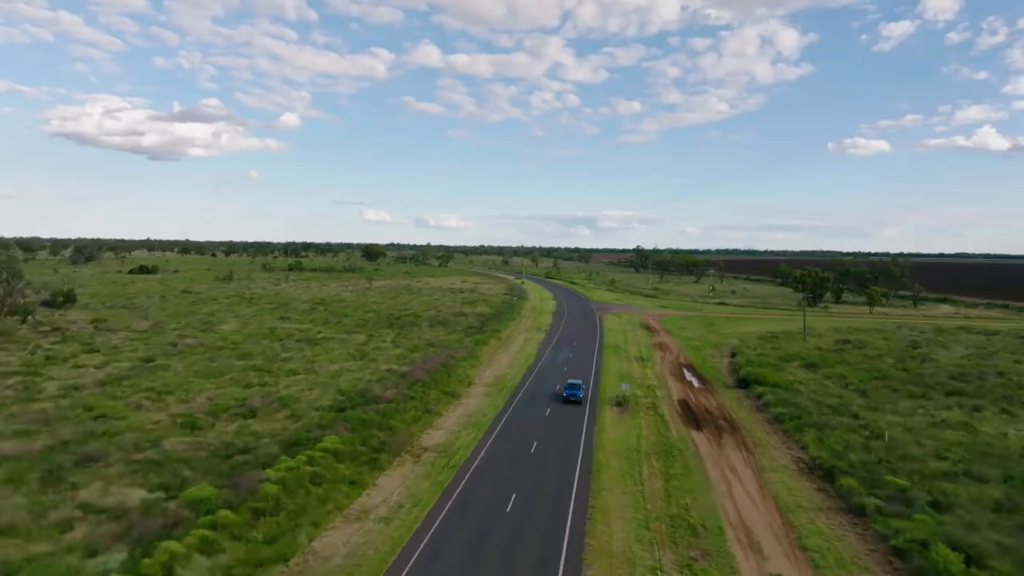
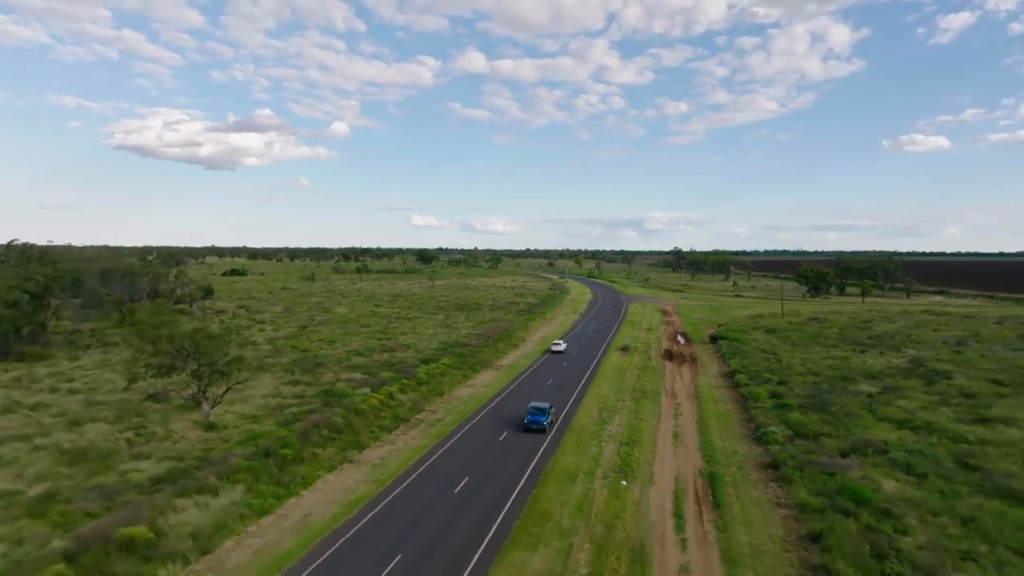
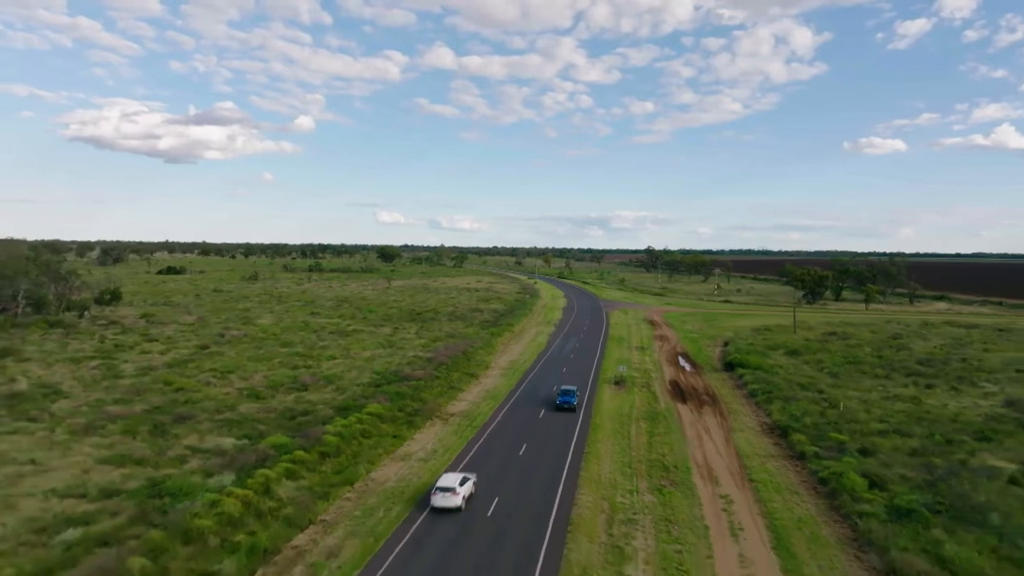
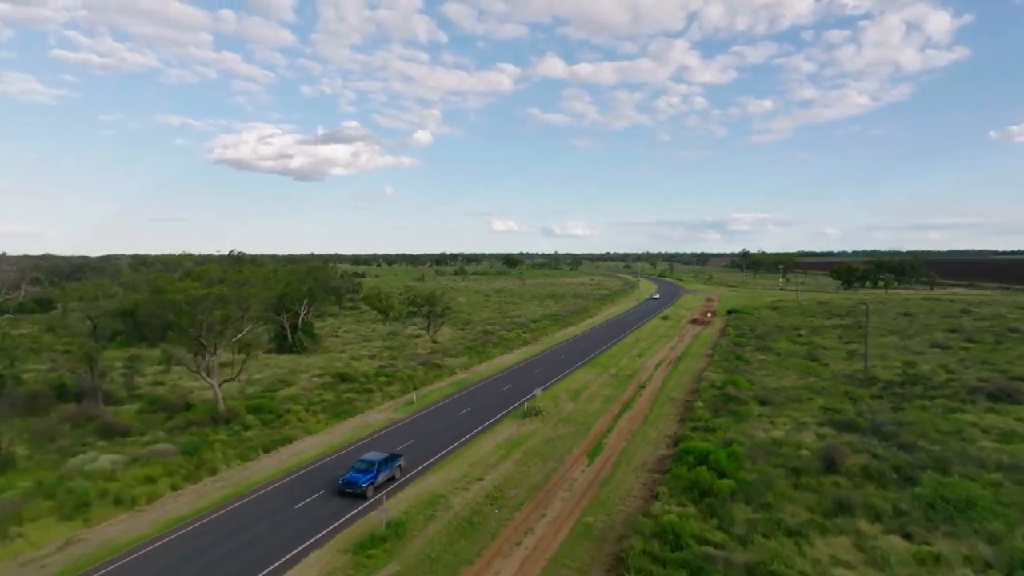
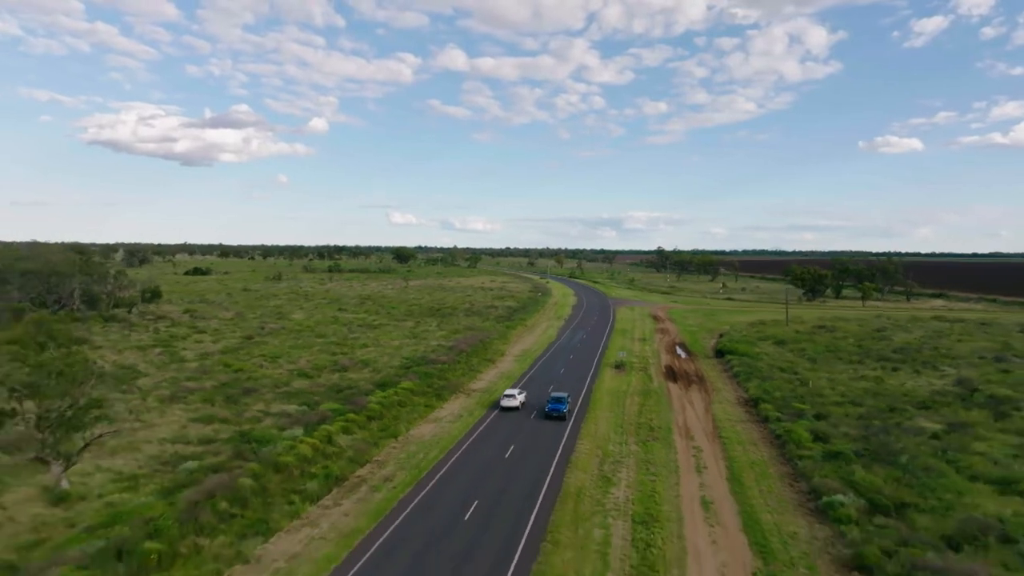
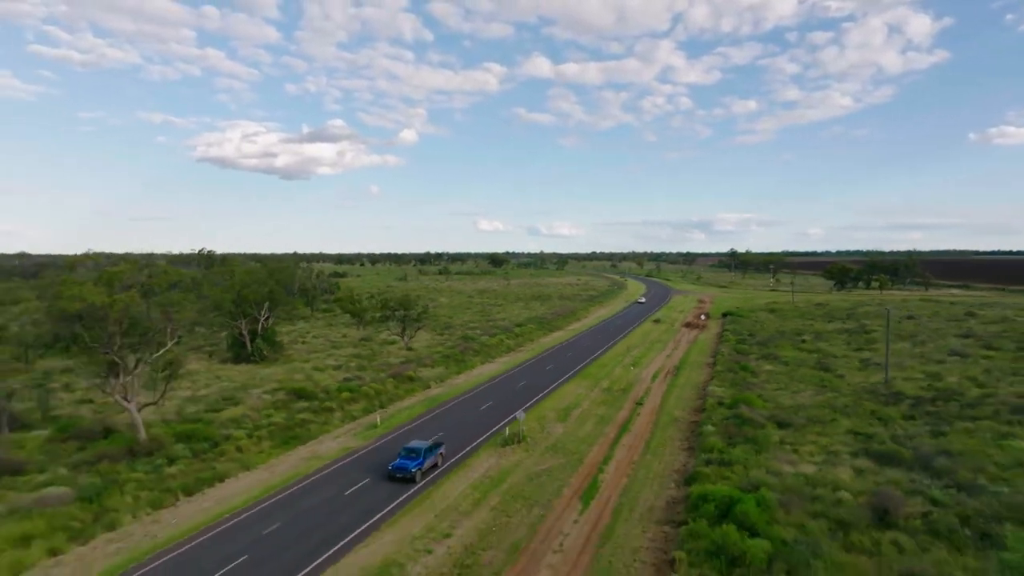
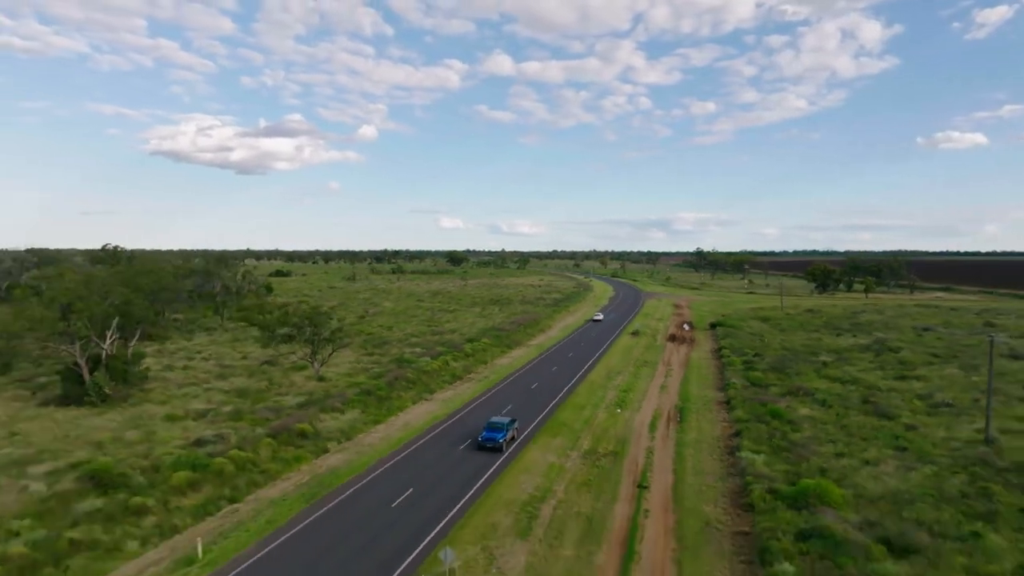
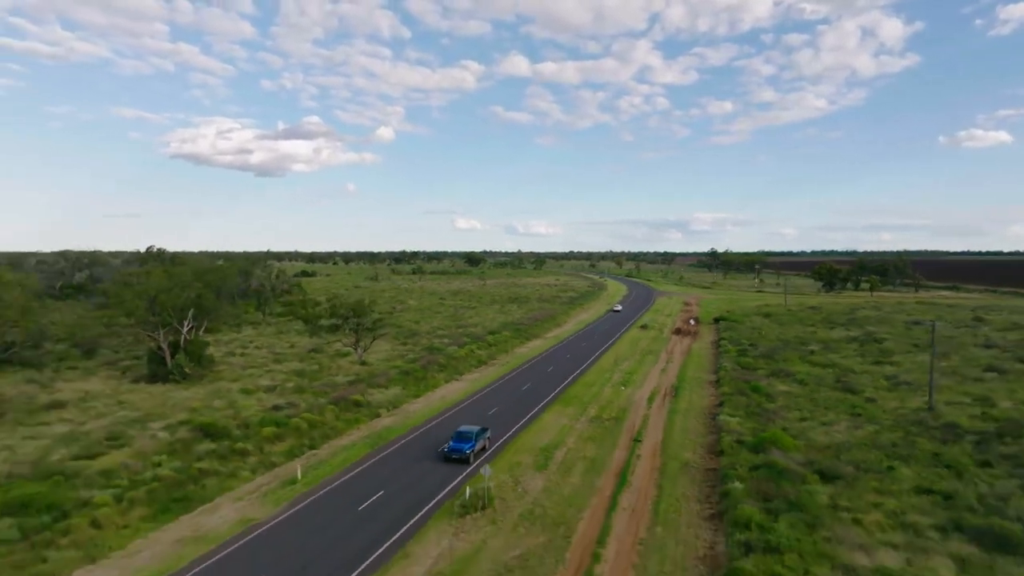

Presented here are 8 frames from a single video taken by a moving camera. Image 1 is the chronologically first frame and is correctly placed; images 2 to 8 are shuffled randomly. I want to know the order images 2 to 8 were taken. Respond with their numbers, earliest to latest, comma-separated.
3, 5, 2, 7, 8, 6, 4
